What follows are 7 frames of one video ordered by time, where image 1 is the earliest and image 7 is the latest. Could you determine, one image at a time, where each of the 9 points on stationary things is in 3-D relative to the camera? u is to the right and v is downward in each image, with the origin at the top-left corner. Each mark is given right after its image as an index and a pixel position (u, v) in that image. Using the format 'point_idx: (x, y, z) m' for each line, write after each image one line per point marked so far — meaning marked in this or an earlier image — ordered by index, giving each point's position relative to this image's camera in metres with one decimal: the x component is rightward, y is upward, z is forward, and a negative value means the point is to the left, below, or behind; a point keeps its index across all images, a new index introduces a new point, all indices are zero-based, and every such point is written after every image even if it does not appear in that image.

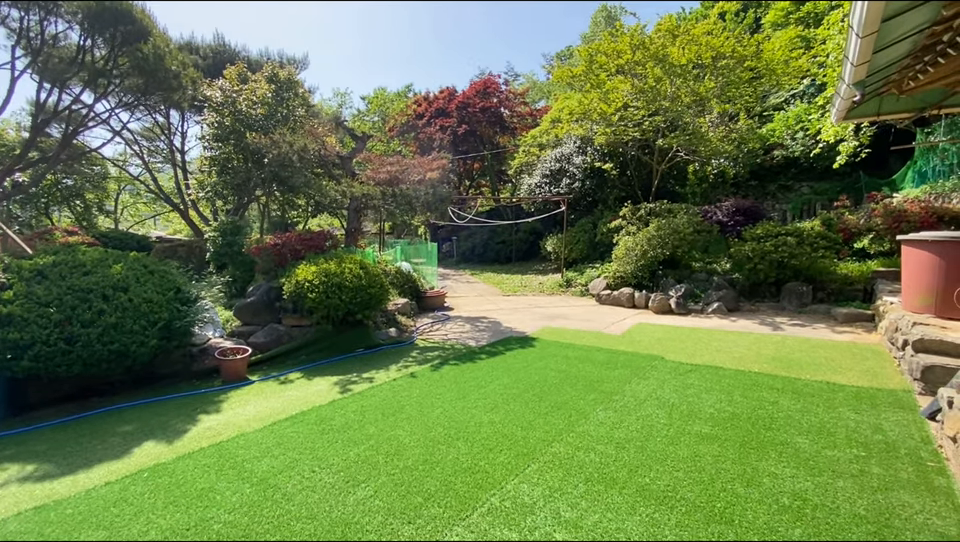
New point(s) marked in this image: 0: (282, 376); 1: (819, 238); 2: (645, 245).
0: (-2.4, -1.3, +5.5) m
1: (+6.6, +0.6, +8.7) m
2: (+3.7, +0.6, +10.0) m
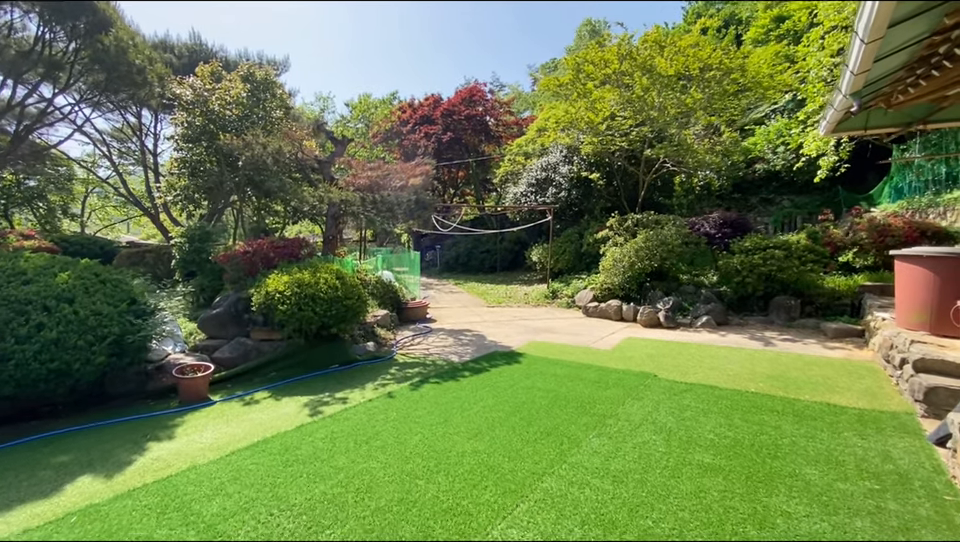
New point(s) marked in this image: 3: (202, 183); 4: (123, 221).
0: (-2.6, -1.4, +5.1) m
1: (+6.3, +0.4, +8.7) m
2: (+3.3, +0.3, +9.8) m
3: (-5.1, +1.6, +8.4) m
4: (-15.4, +2.2, +19.5) m
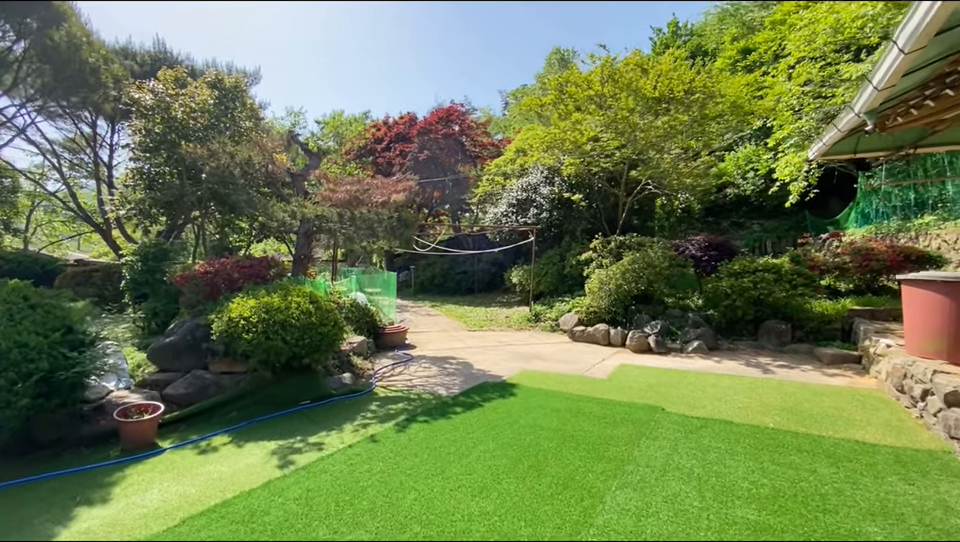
0: (-2.7, -1.6, +4.3) m
1: (+6.0, -0.1, +8.6) m
2: (+3.0, -0.2, +9.6) m
3: (-5.4, +1.3, +7.6) m
4: (-16.4, +1.4, +18.1) m
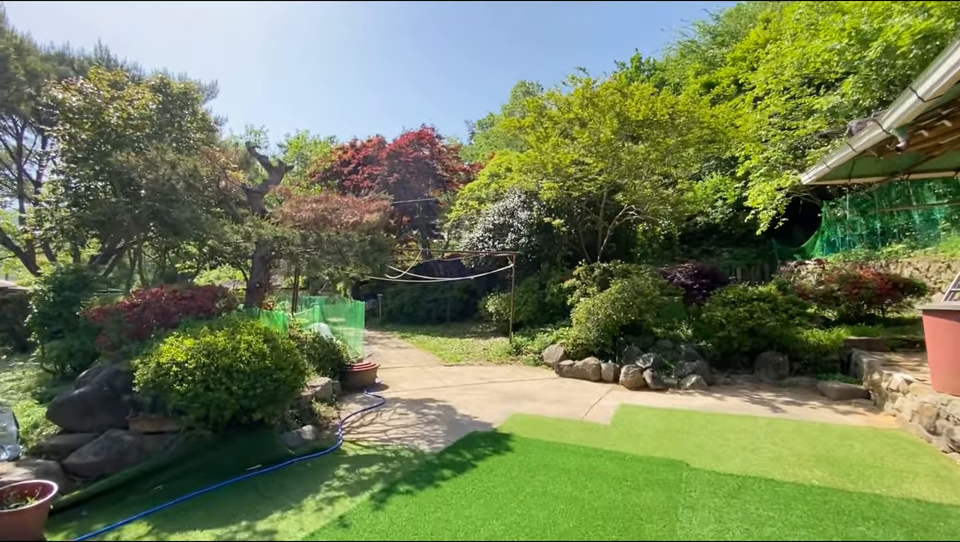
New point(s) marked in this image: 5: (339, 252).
0: (-2.7, -1.9, +3.2) m
1: (+5.6, -0.6, +8.2) m
2: (+2.6, -0.7, +9.0) m
3: (-5.6, +0.8, +6.5) m
4: (-17.4, +0.3, +16.0) m
5: (-2.2, +0.3, +7.1) m
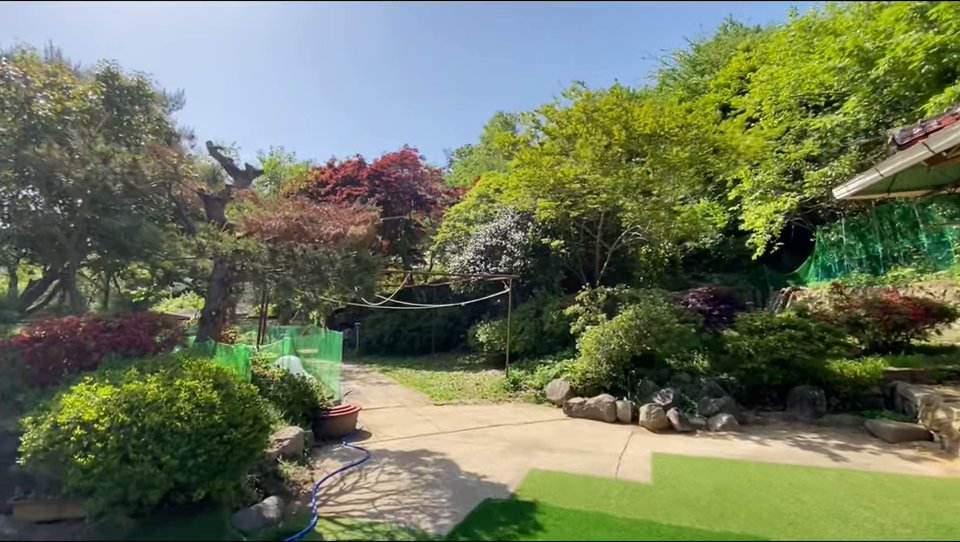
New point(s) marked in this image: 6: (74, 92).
0: (-2.4, -2.0, +2.0) m
1: (+5.6, -1.0, +7.5) m
2: (+2.5, -1.2, +8.0) m
3: (-5.6, +0.5, +5.2) m
4: (-17.8, -0.5, +14.1) m
5: (-2.2, 0.0, +6.0) m
6: (-5.3, +2.3, +6.0) m
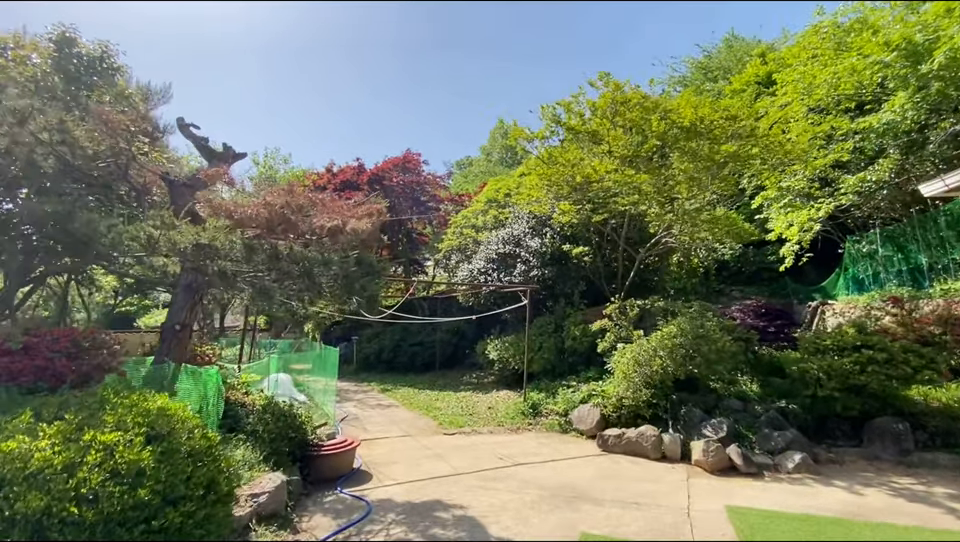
0: (-2.1, -1.9, +0.8) m
1: (+5.9, -1.1, +6.4) m
2: (+2.8, -1.3, +6.9) m
3: (-5.2, +0.5, +4.1) m
4: (-17.5, -0.7, +12.9) m
5: (-1.9, -0.1, +4.9) m
6: (-5.0, +2.3, +5.0) m
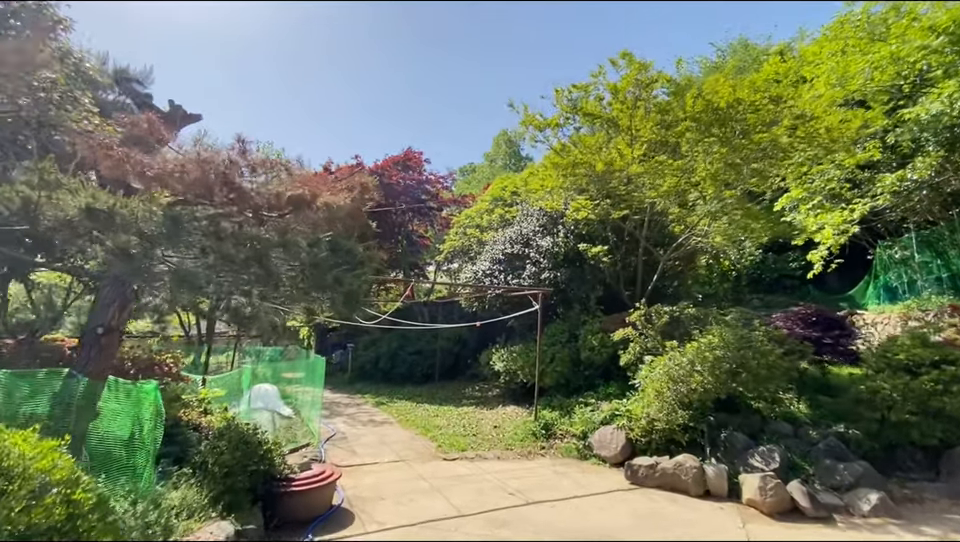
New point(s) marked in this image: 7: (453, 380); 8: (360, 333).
0: (-2.0, -1.8, -0.2) m
1: (+6.0, -1.2, +5.4) m
2: (+2.9, -1.3, +5.9) m
3: (-5.2, +0.6, +3.2) m
4: (-17.4, -0.6, +12.0) m
5: (-1.8, 0.0, +4.0) m
6: (-4.9, +2.4, +4.0) m
7: (-0.8, -3.2, +13.6) m
8: (-4.1, -2.1, +15.6) m
